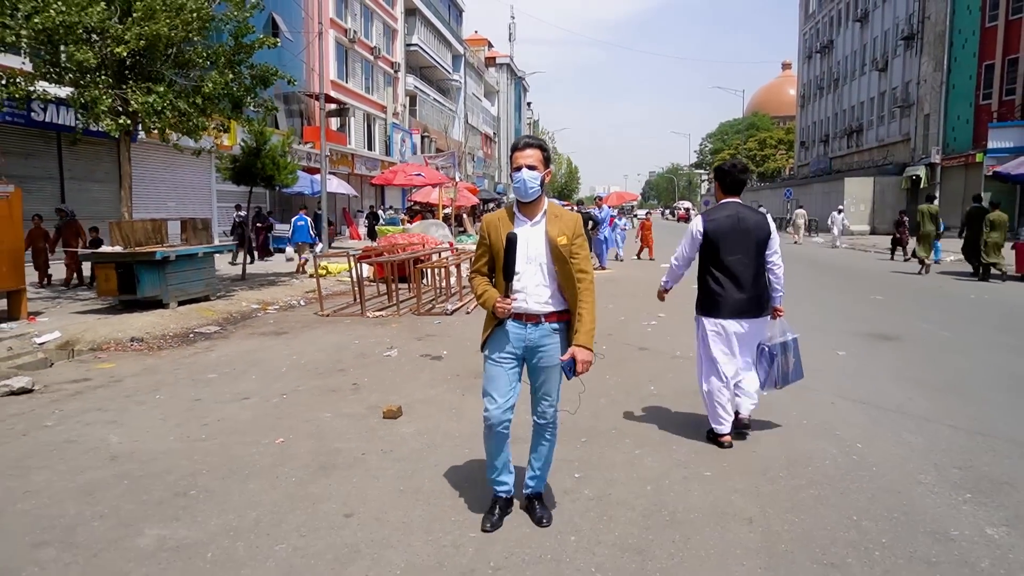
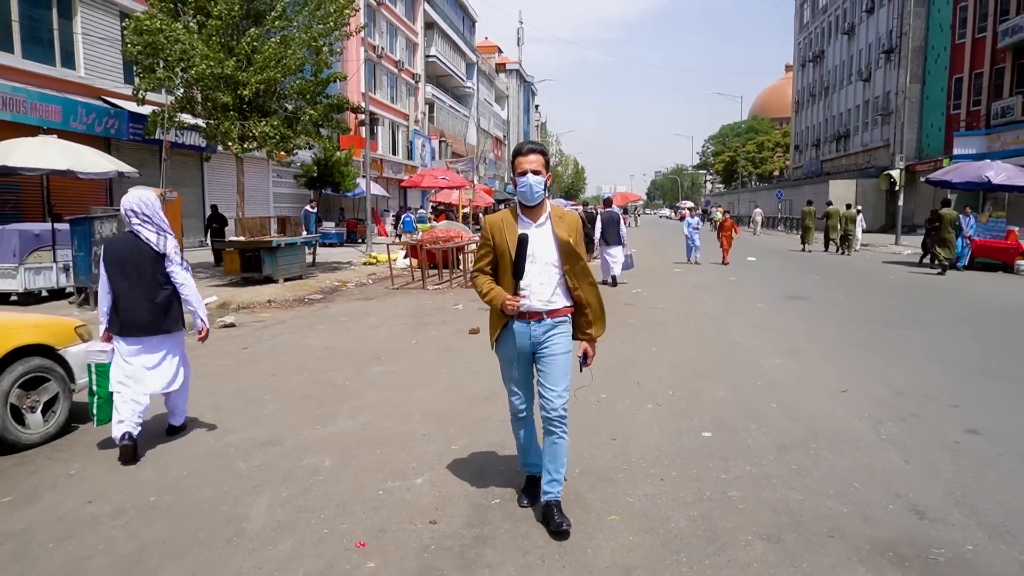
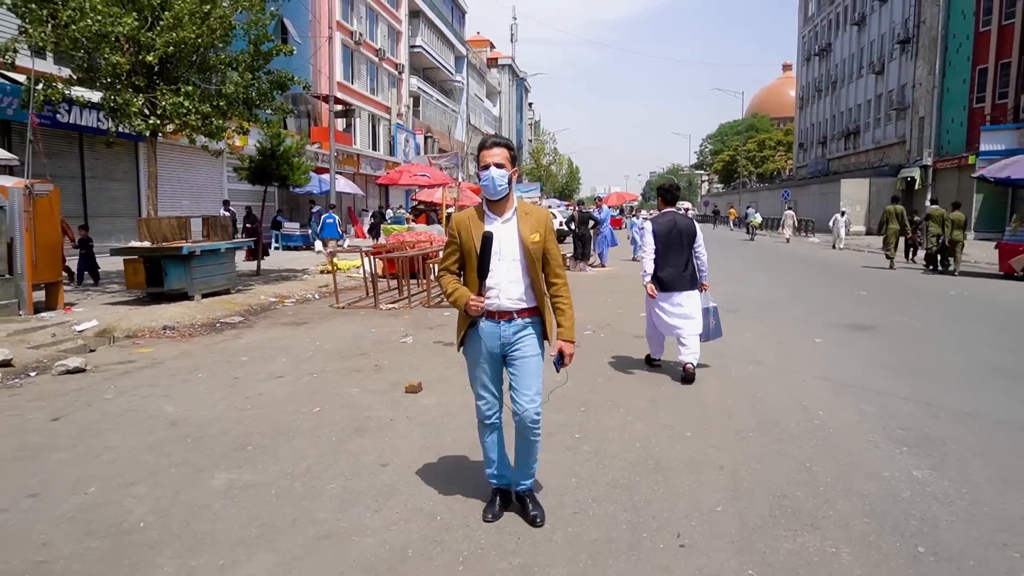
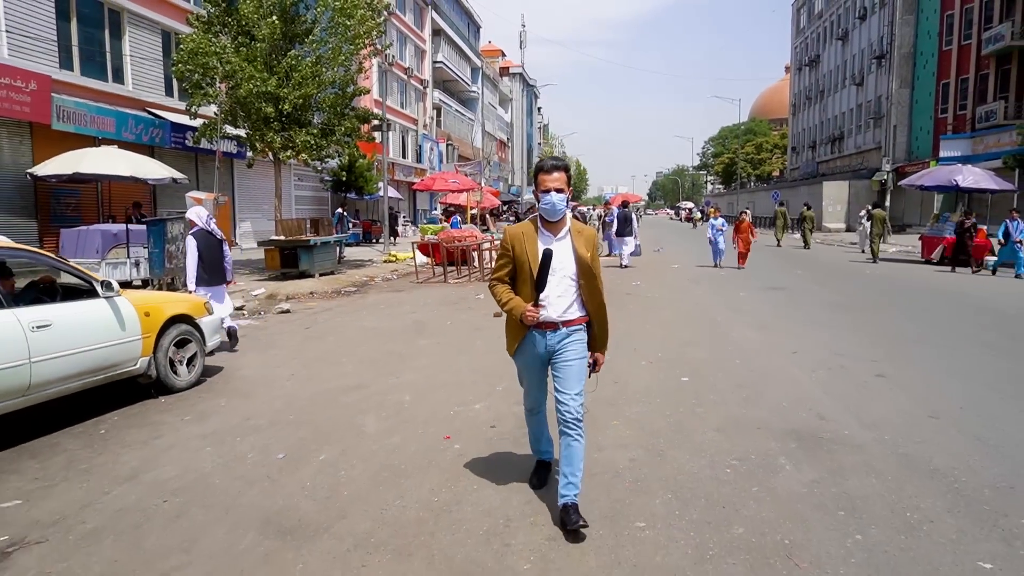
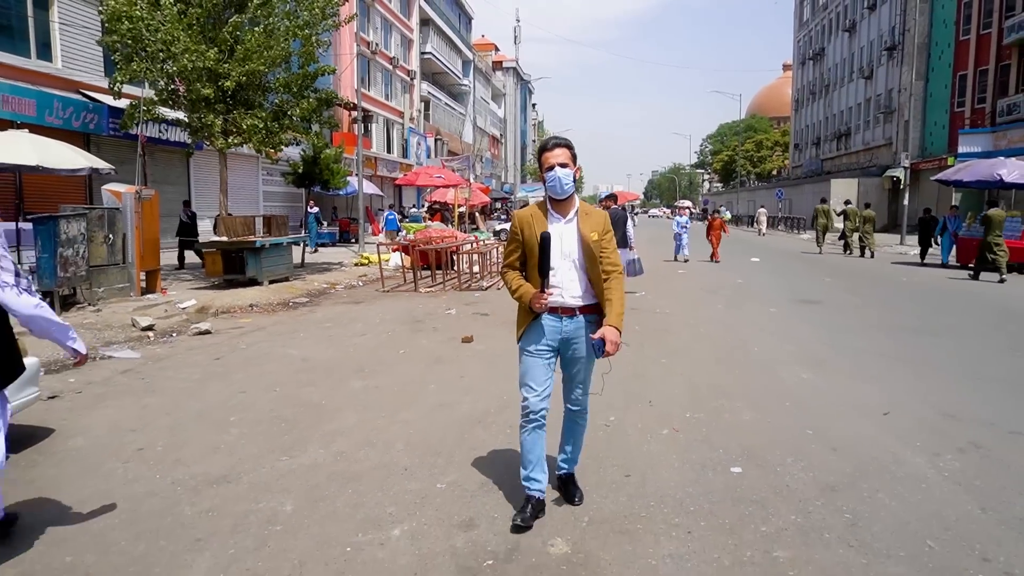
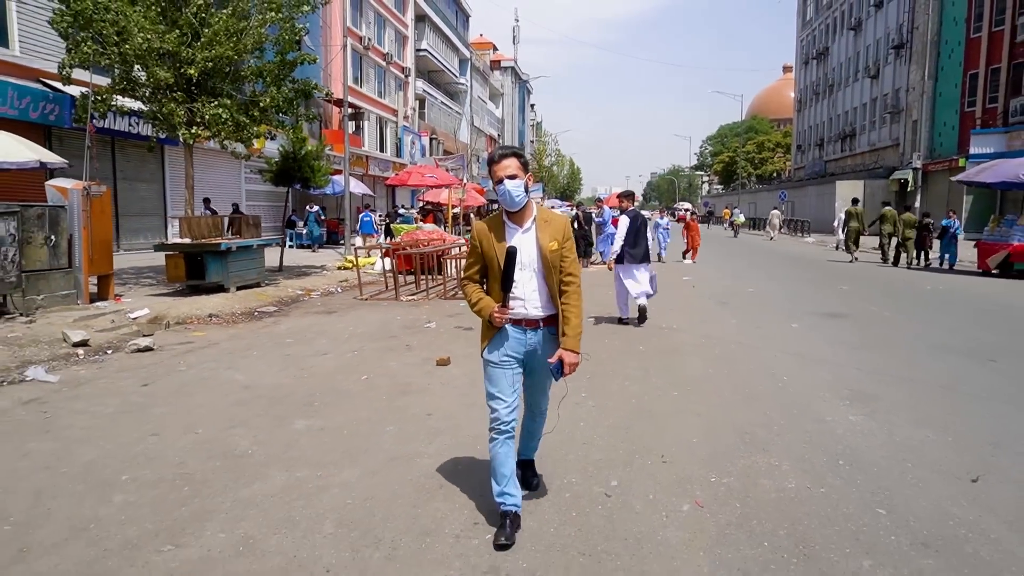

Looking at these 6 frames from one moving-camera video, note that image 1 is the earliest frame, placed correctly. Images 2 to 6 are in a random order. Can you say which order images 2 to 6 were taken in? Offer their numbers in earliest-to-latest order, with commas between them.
3, 6, 5, 2, 4
